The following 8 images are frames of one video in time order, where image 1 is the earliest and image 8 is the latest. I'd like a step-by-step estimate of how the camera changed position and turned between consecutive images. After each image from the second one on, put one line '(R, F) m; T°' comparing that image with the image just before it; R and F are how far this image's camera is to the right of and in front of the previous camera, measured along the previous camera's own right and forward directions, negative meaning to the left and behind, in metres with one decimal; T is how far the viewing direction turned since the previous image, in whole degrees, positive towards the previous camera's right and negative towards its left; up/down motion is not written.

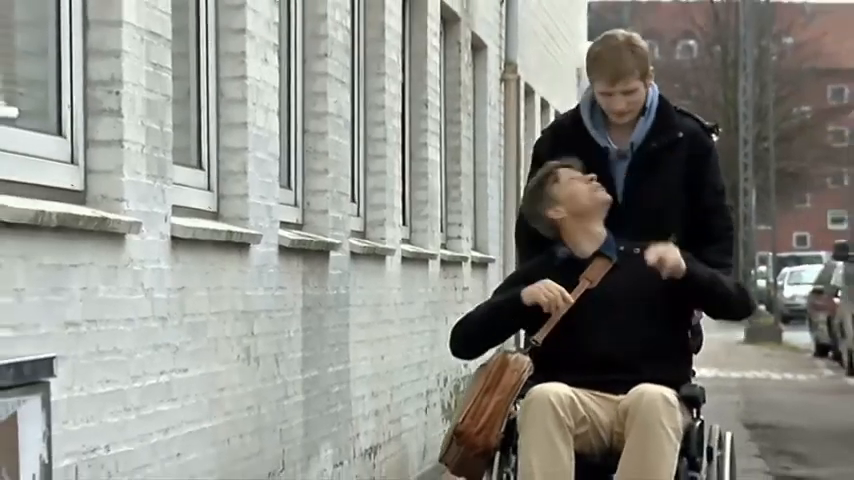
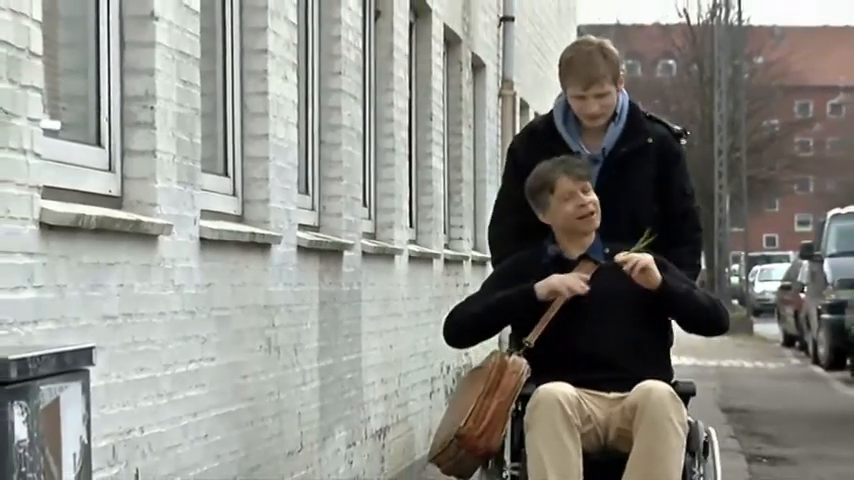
(0.0, -0.4) m; 0°
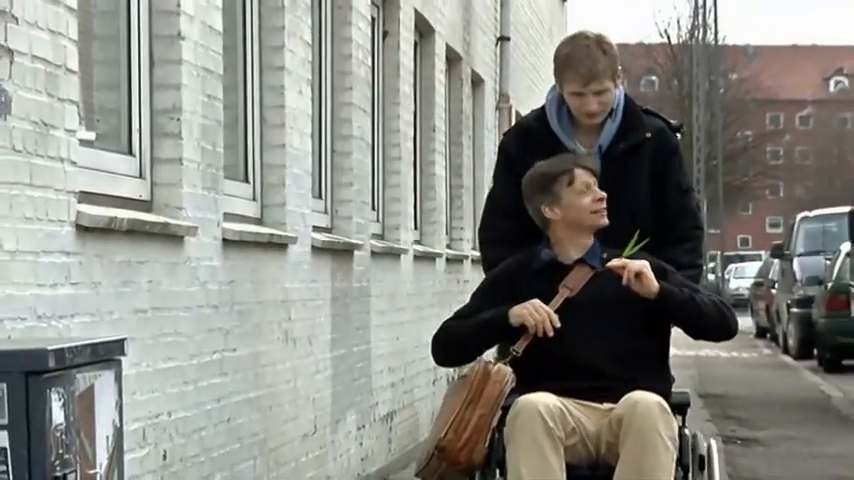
(0.0, -0.4) m; 0°
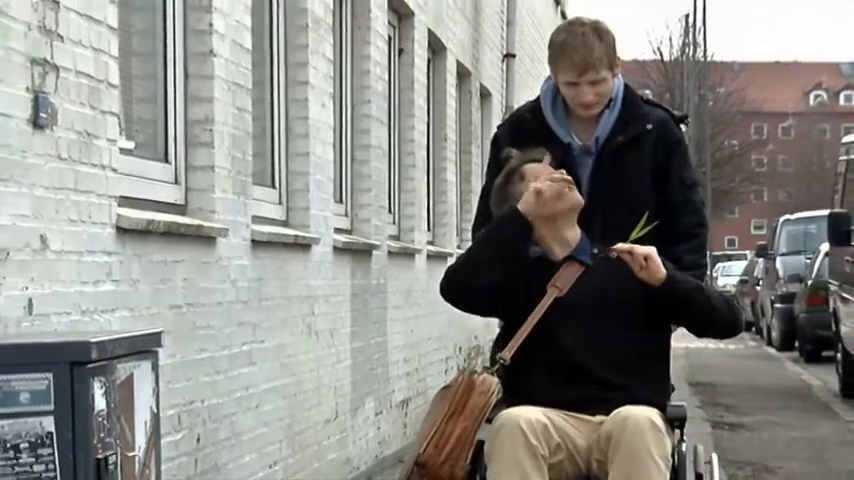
(0.0, -0.4) m; -1°
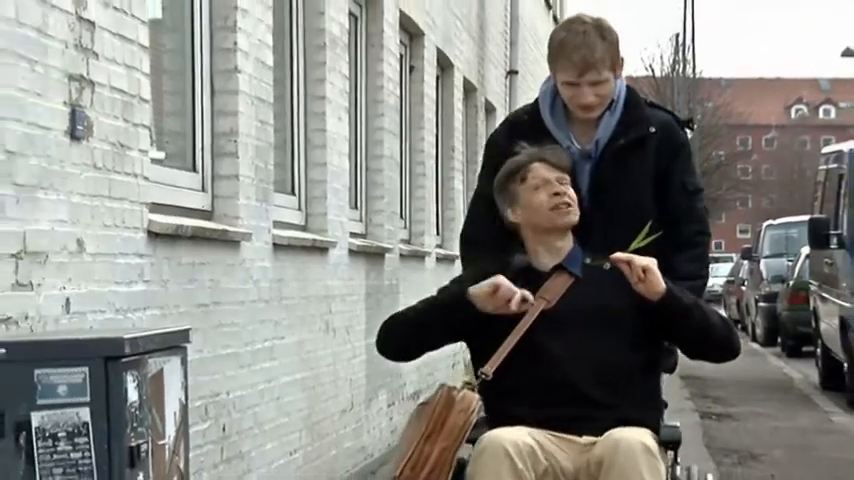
(0.0, -0.4) m; -1°
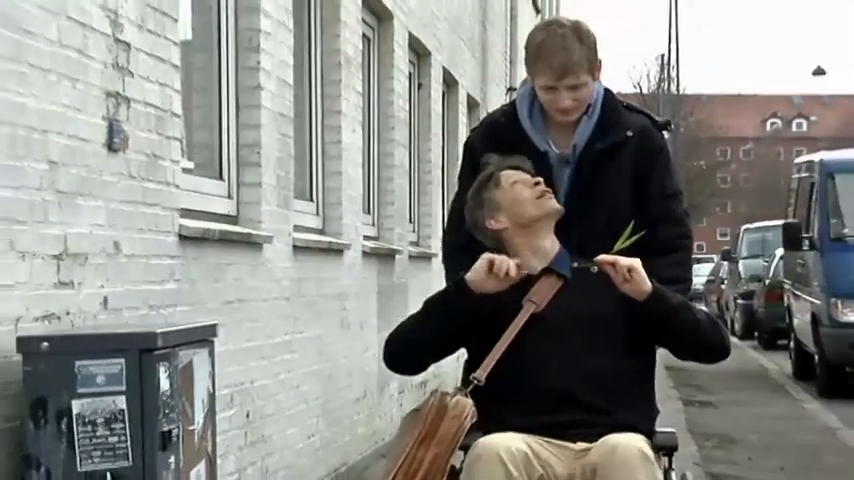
(0.0, -0.6) m; -1°
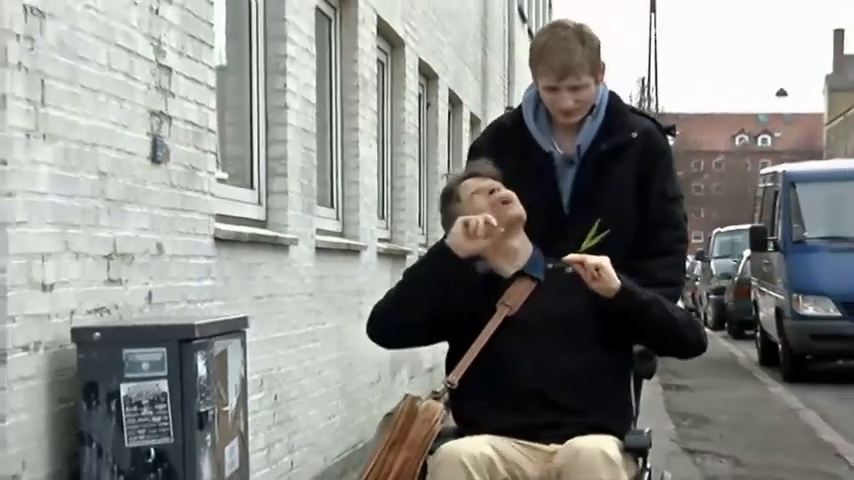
(+0.1, -0.8) m; -1°
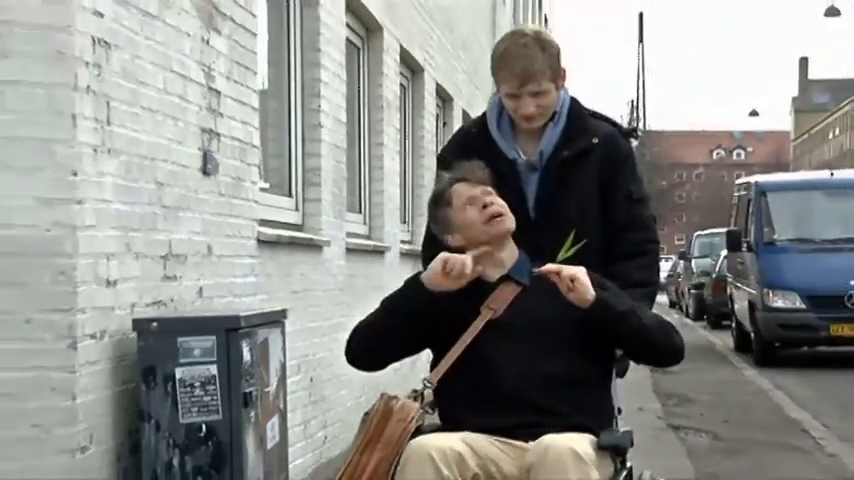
(+0.1, -1.0) m; -1°
